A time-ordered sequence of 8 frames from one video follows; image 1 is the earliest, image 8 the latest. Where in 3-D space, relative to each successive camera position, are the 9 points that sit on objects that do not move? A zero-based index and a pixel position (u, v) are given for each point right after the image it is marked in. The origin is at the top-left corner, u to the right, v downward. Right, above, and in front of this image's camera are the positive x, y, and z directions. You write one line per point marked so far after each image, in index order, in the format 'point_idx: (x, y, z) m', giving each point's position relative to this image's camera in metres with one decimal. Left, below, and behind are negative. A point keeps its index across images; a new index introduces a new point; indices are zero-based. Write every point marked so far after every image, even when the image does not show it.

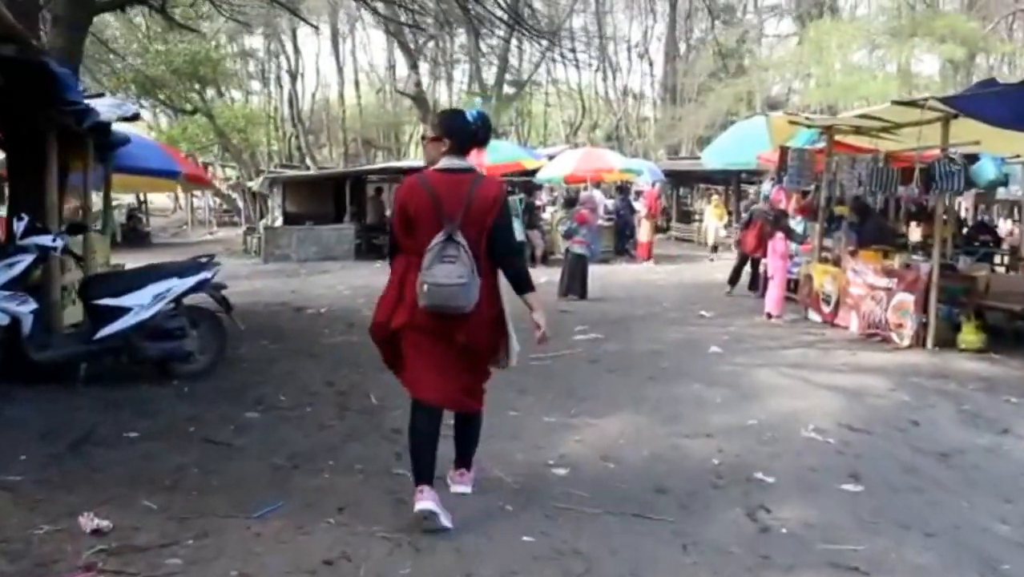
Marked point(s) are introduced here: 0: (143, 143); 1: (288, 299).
0: (-3.9, +1.5, +12.6) m
1: (-2.8, -0.1, +15.1) m
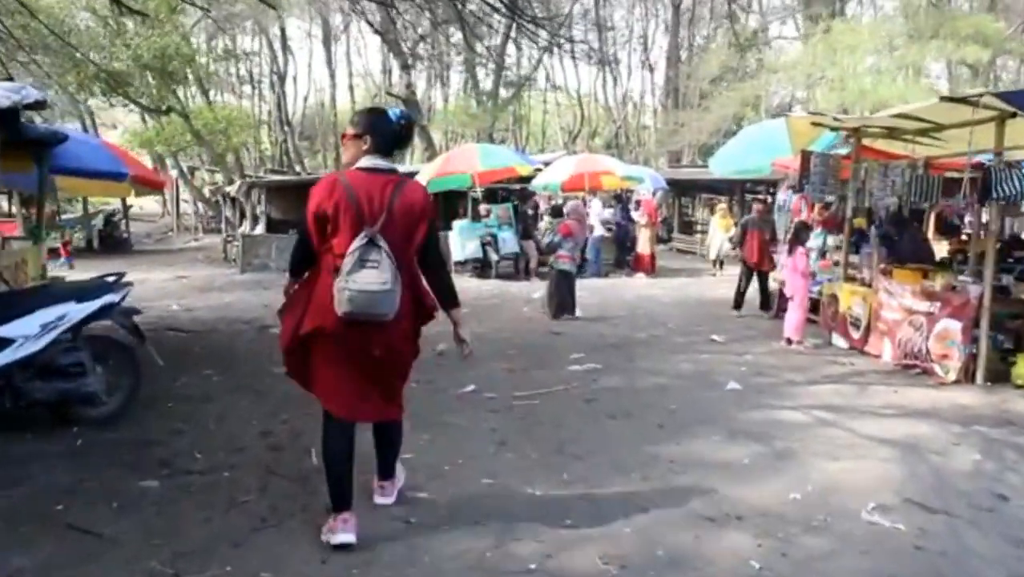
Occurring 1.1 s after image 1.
0: (-4.0, +1.4, +11.2) m
1: (-2.9, -0.3, +13.7) m
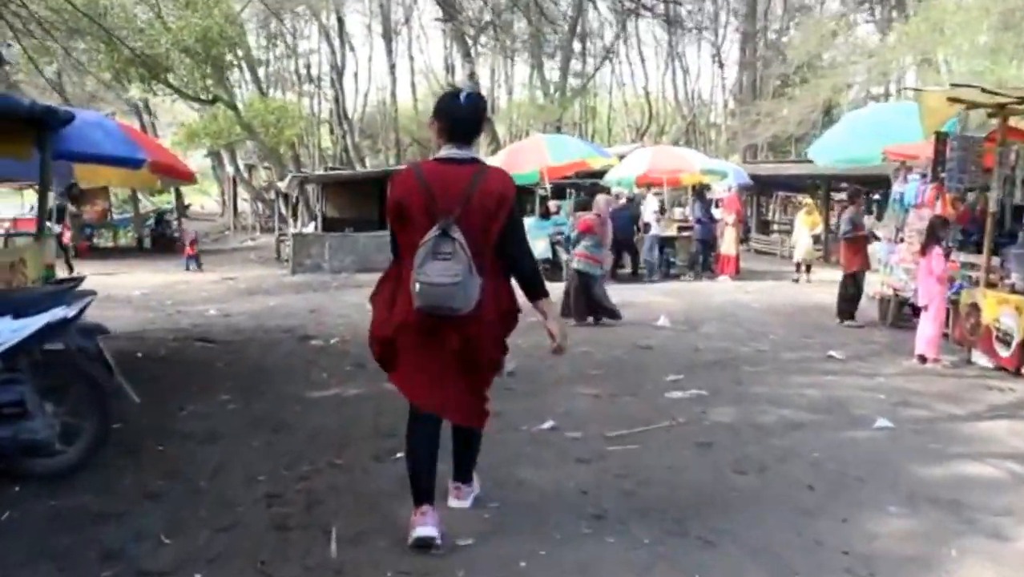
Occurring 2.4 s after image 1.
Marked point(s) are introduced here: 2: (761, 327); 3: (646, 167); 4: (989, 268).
0: (-3.3, +1.3, +9.7) m
1: (-2.1, -0.3, +12.1) m
2: (+2.4, -0.4, +11.8) m
3: (+2.2, +2.0, +19.5) m
4: (+3.7, +0.2, +9.5) m
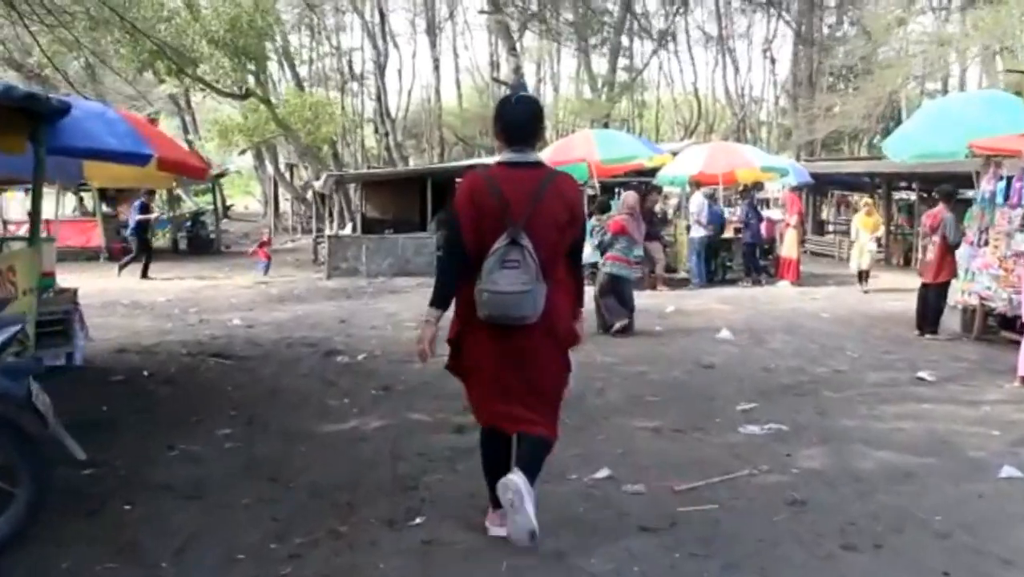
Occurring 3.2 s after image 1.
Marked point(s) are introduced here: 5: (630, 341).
0: (-3.0, +1.3, +8.8) m
1: (-1.7, -0.4, +11.2) m
2: (+2.9, -0.5, +10.7) m
3: (+2.9, +1.9, +18.3) m
4: (+4.1, +0.1, +8.3) m
5: (+1.0, -0.5, +10.5) m
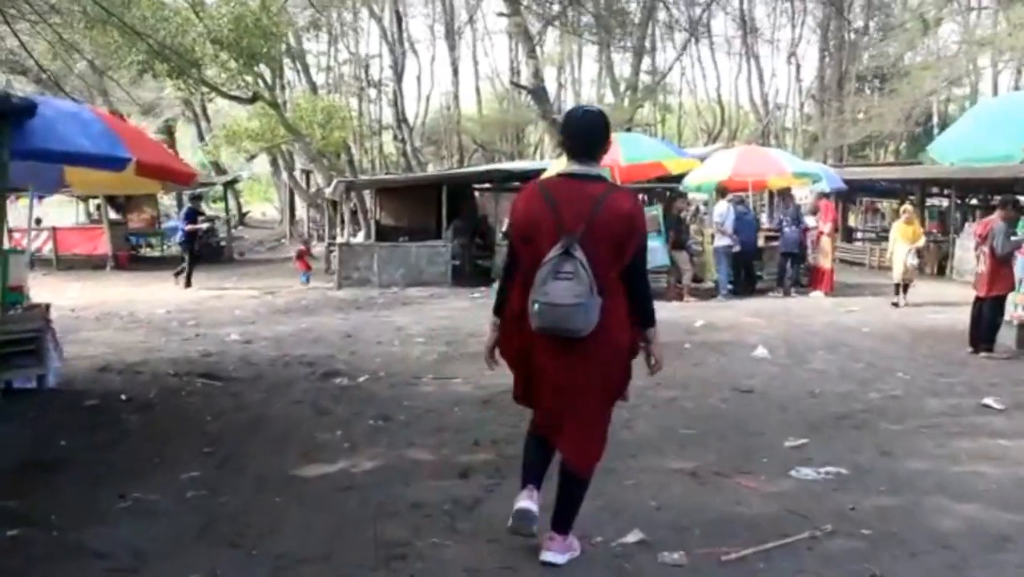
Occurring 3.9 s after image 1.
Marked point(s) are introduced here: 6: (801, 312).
0: (-2.9, +1.2, +8.0) m
1: (-1.6, -0.5, +10.3) m
2: (+3.0, -0.6, +9.8) m
3: (+3.1, +1.7, +17.4) m
4: (+4.2, 0.0, +7.3) m
5: (+1.2, -0.6, +9.6) m
6: (+3.4, -0.3, +14.4) m
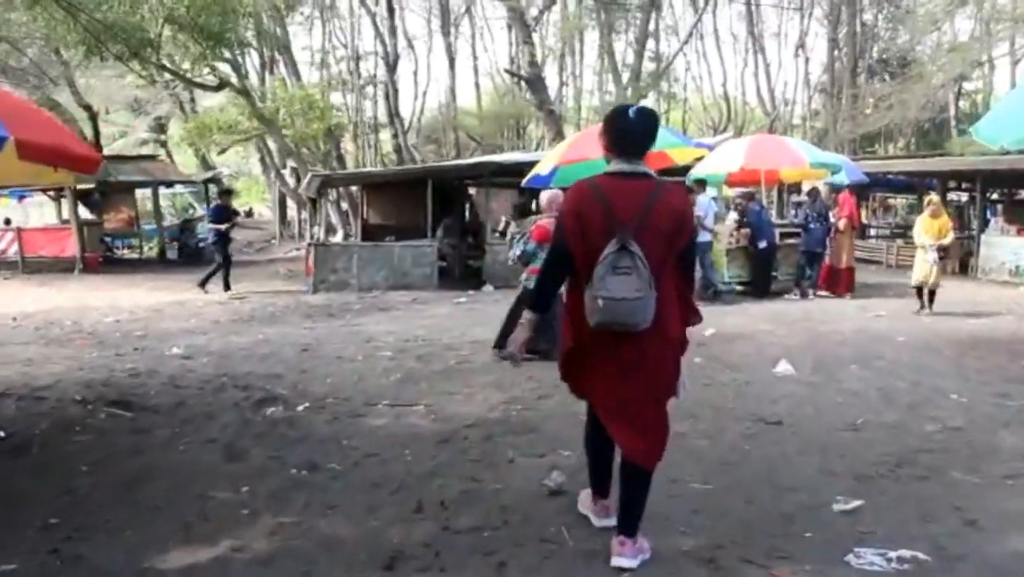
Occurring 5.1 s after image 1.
0: (-3.0, +1.1, +6.5) m
1: (-1.7, -0.6, +8.8) m
2: (+2.8, -0.6, +8.2) m
3: (+3.0, +1.7, +15.9) m
4: (+4.0, 0.0, +5.8) m
5: (+1.0, -0.6, +8.1) m
6: (+3.3, -0.3, +12.9) m
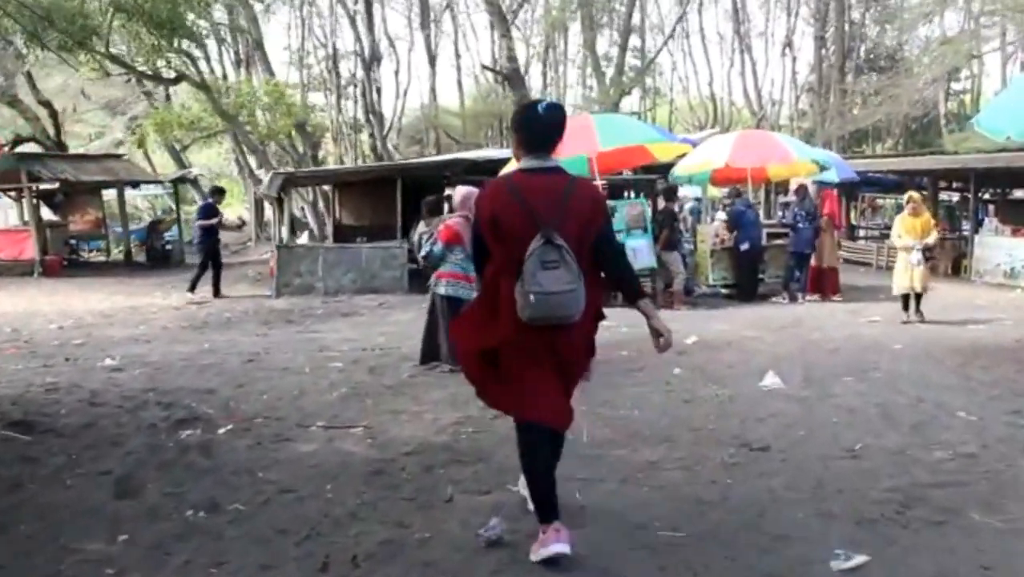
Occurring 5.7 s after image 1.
0: (-3.3, +1.1, +5.6) m
1: (-2.0, -0.6, +8.0) m
2: (+2.6, -0.6, +7.4) m
3: (+2.7, +1.7, +15.1) m
4: (+3.8, -0.1, +5.0) m
5: (+0.7, -0.6, +7.2) m
6: (+3.0, -0.3, +12.1) m
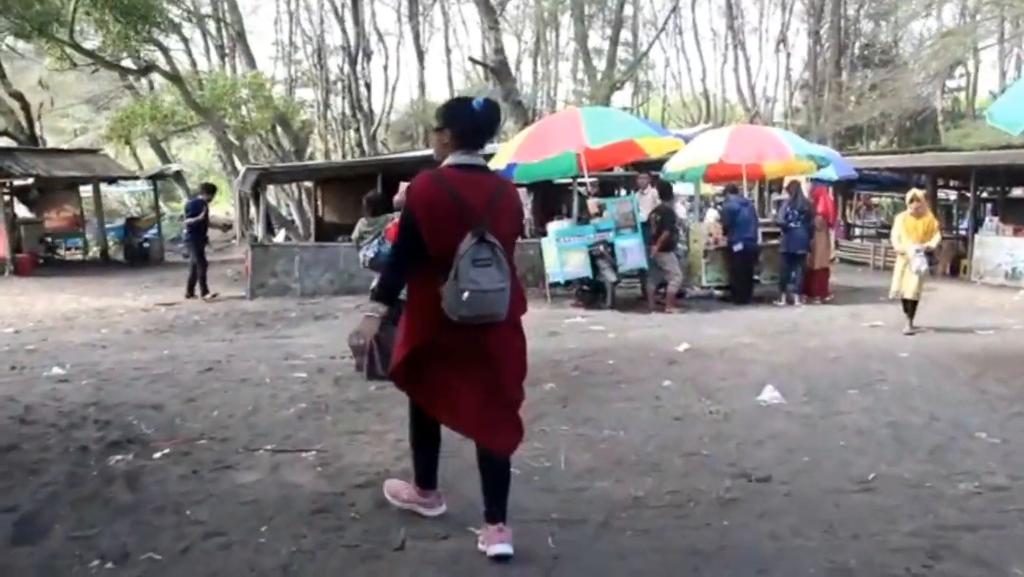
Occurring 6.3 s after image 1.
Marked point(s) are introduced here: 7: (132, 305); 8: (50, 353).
0: (-3.4, +1.0, +5.0) m
1: (-2.1, -0.7, +7.3) m
2: (+2.4, -0.7, +6.8) m
3: (+2.5, +1.6, +14.5) m
4: (+3.6, -0.1, +4.4) m
5: (+0.6, -0.7, +6.6) m
6: (+2.8, -0.4, +11.5) m
7: (-4.7, -0.2, +15.1) m
8: (-3.9, -0.5, +10.1) m
